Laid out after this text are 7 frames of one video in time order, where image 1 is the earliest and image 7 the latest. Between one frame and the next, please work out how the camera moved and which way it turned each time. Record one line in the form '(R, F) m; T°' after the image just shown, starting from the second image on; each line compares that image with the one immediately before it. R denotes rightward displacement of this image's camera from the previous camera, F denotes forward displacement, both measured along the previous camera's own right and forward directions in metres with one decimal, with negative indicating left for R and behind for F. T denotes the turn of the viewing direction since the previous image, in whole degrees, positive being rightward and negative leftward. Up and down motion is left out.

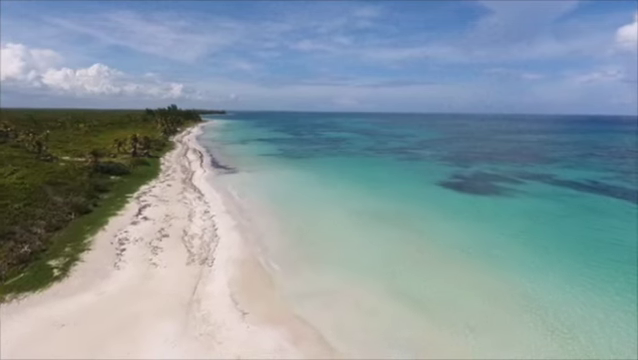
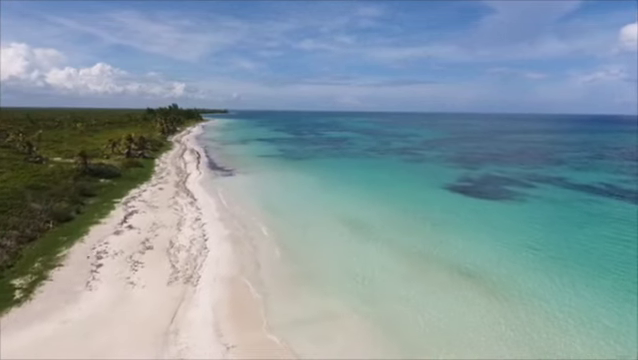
(+0.1, +1.9) m; 0°
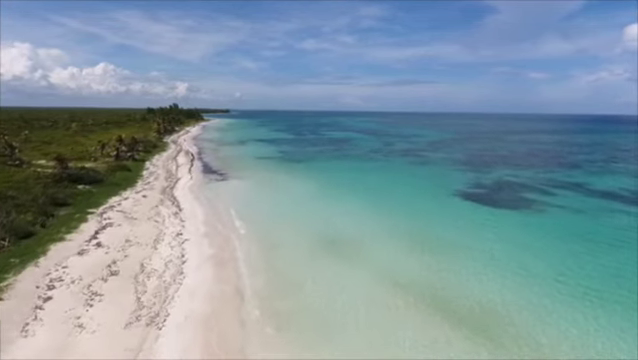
(+0.2, +3.0) m; 0°
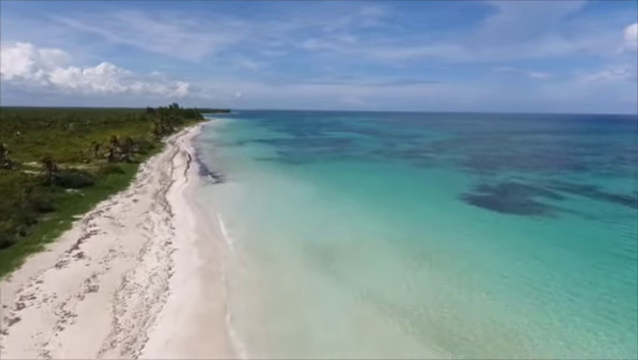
(+0.1, +1.4) m; 0°
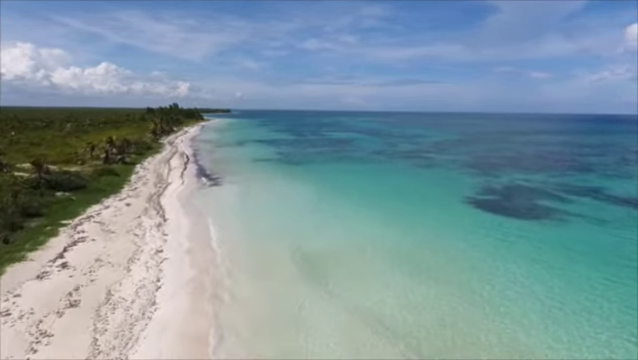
(+0.1, +1.1) m; 0°
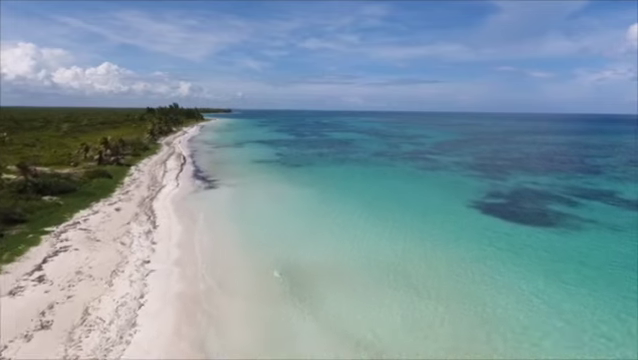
(+0.1, +1.3) m; 0°
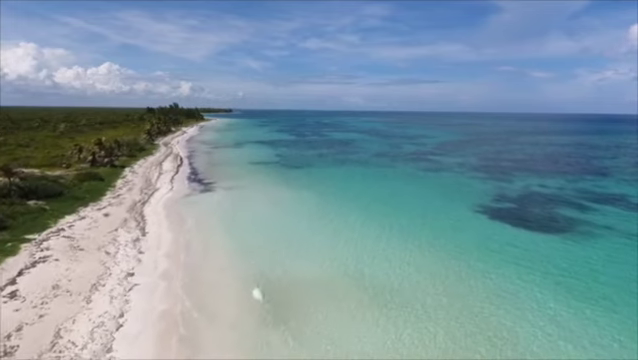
(+0.1, +1.3) m; 0°
